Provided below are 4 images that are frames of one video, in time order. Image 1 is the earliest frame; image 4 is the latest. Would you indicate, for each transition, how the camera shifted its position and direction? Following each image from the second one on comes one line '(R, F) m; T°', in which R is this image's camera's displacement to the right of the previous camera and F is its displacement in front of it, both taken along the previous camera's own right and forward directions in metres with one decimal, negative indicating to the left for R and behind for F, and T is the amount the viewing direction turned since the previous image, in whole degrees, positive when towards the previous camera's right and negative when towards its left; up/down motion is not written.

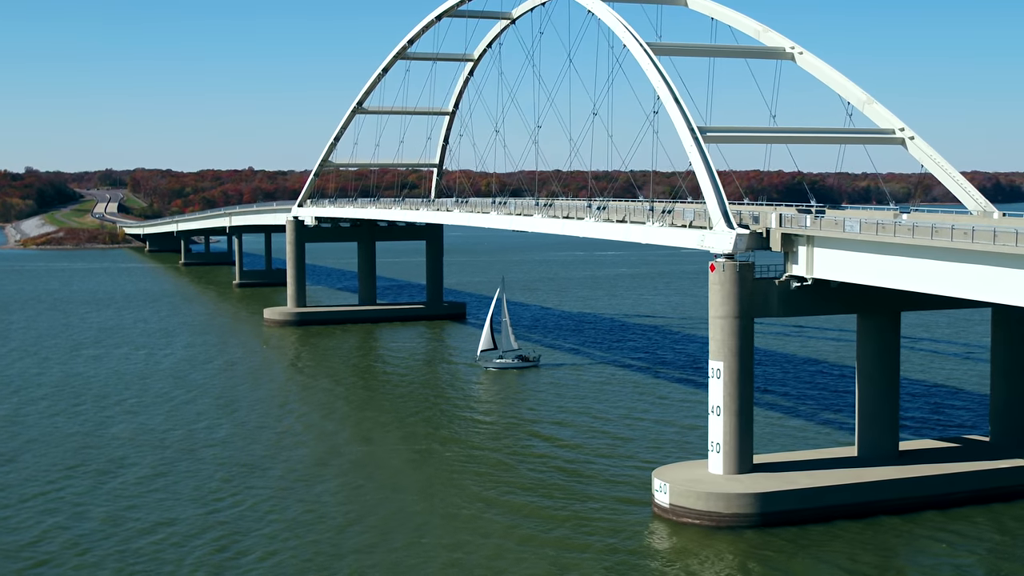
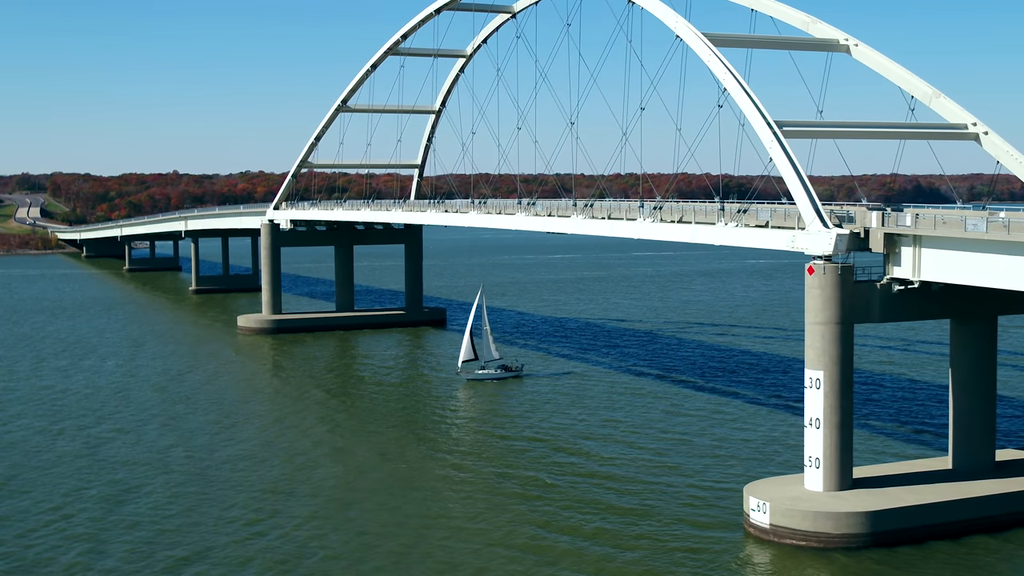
(-2.1, +1.4) m; +4°
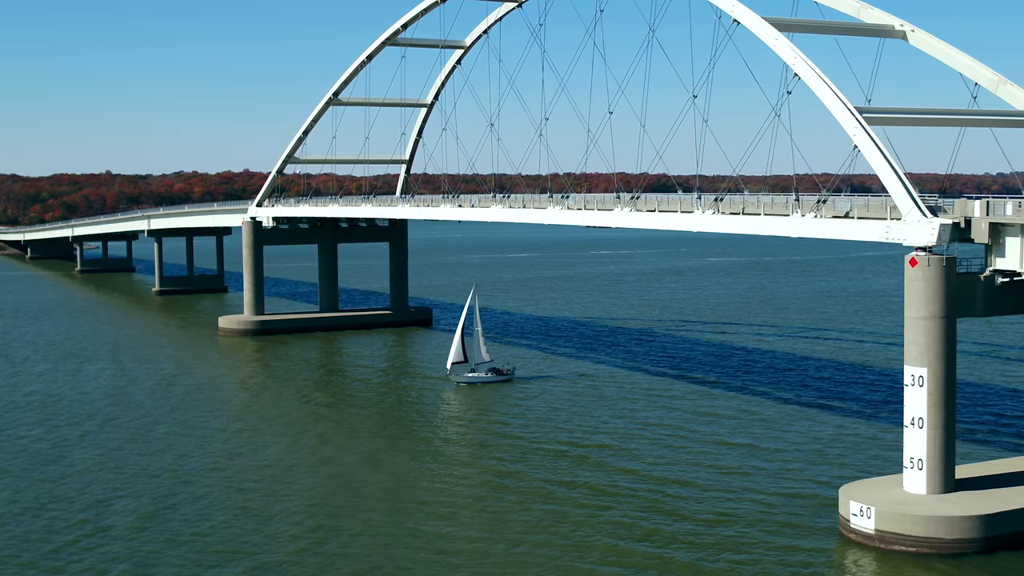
(-1.9, +1.0) m; +3°
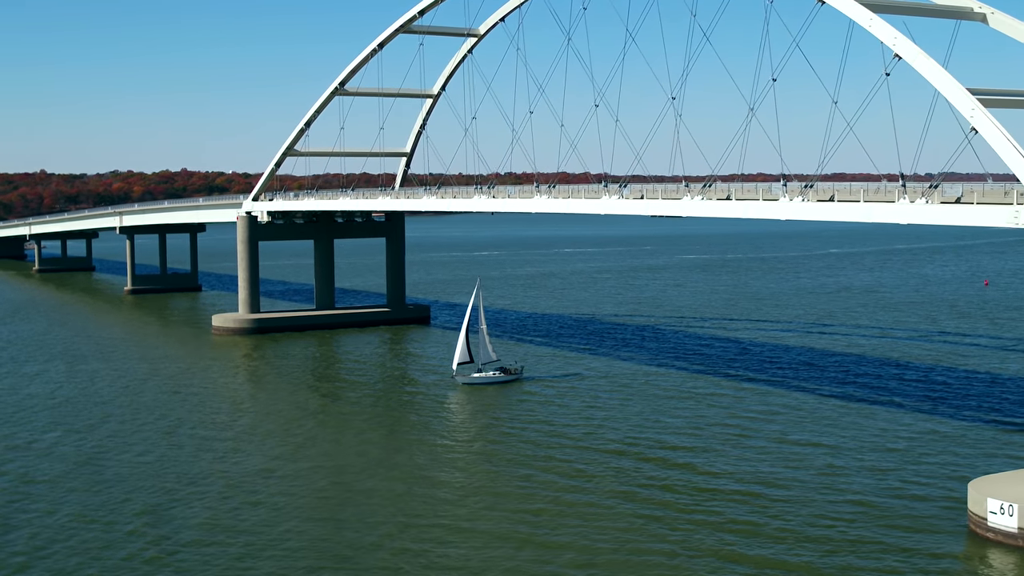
(-2.2, +1.0) m; +3°
